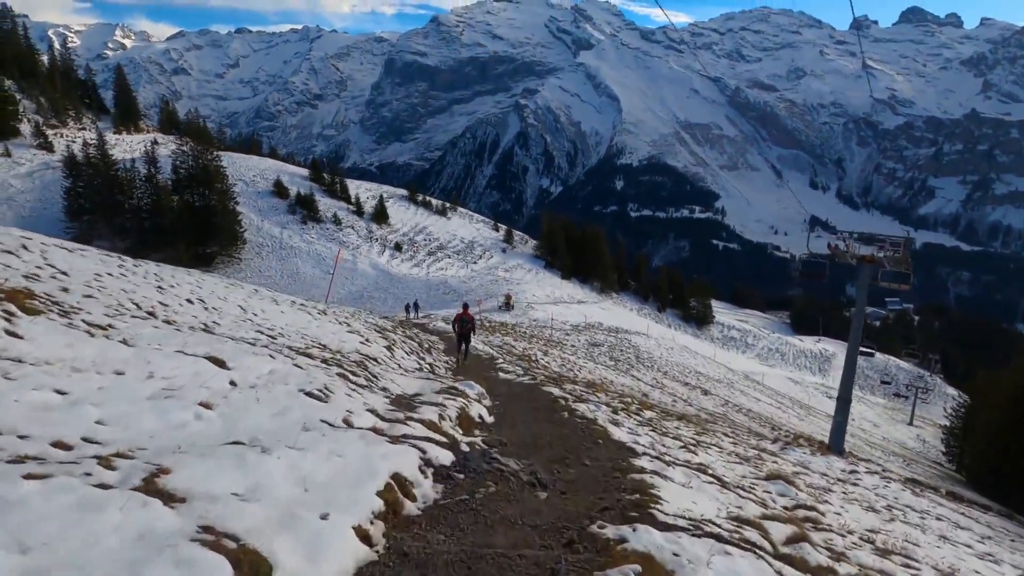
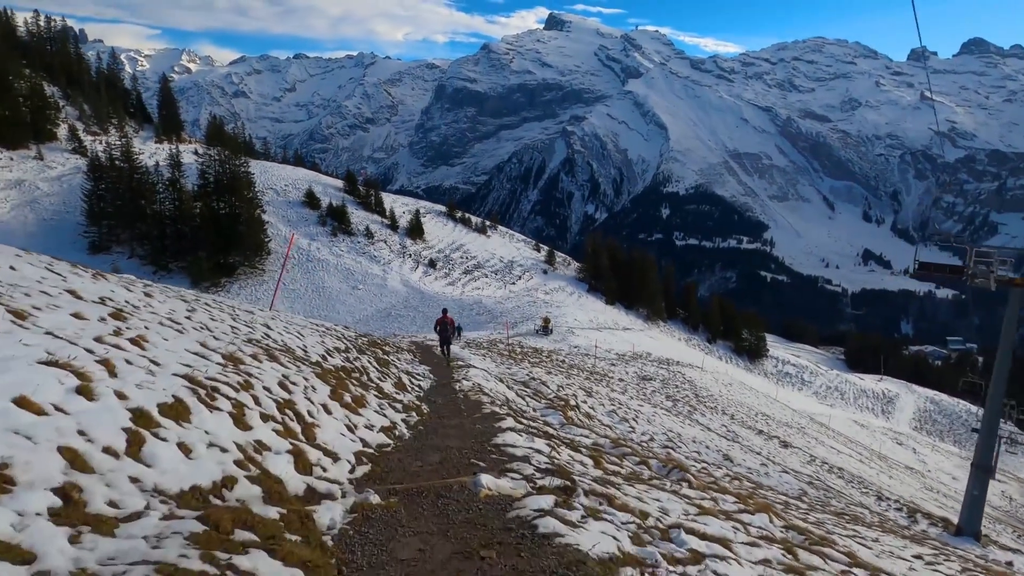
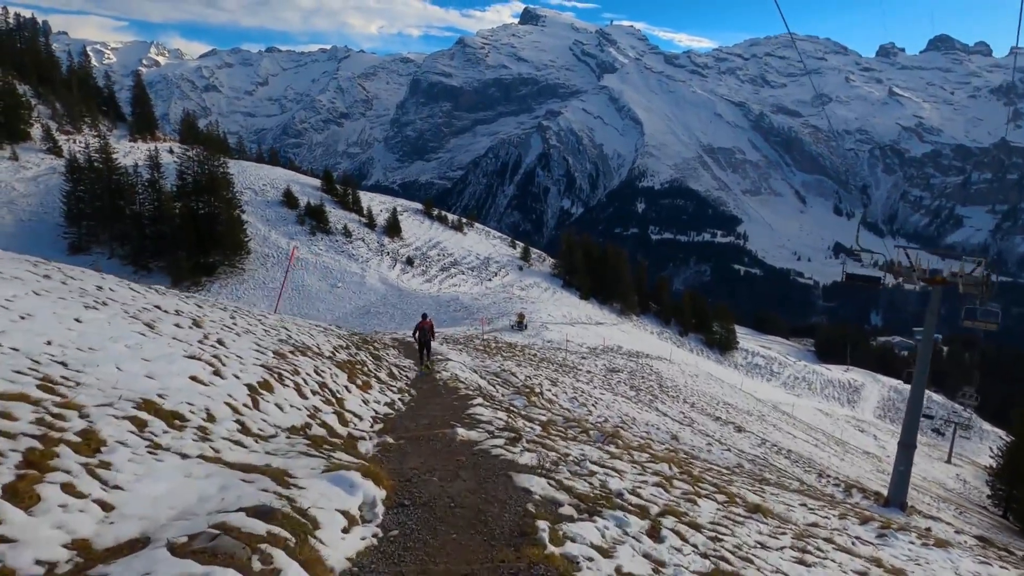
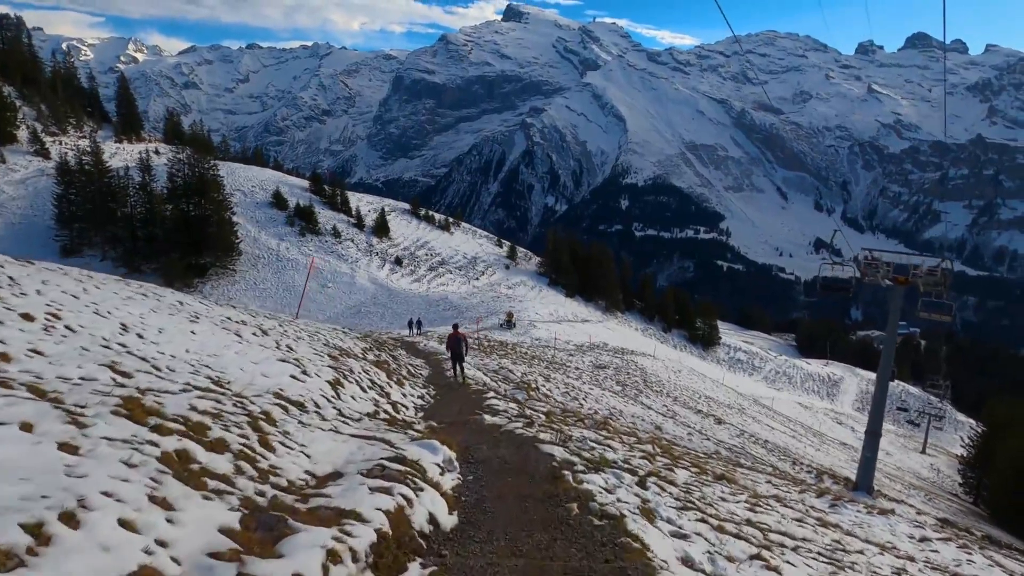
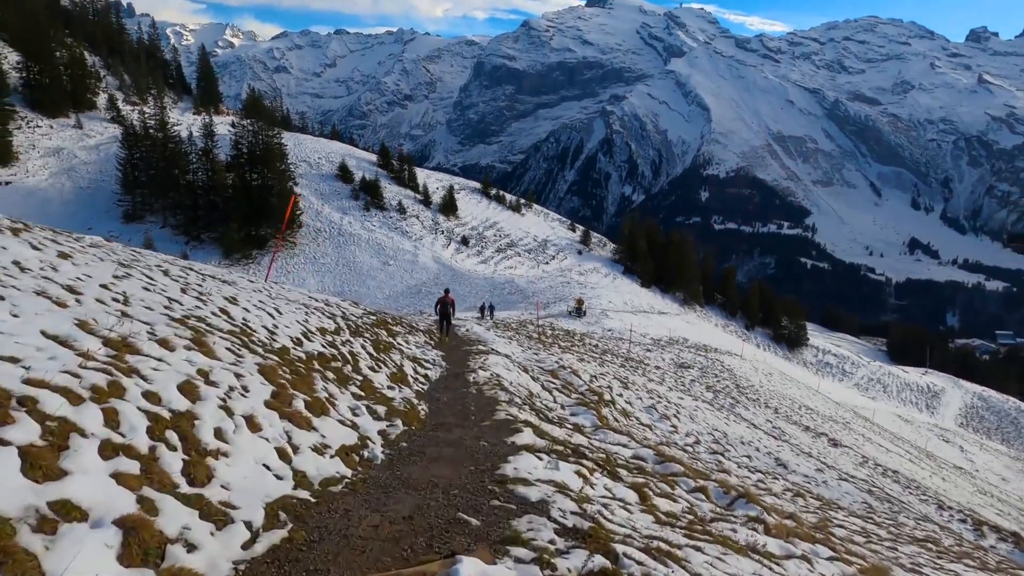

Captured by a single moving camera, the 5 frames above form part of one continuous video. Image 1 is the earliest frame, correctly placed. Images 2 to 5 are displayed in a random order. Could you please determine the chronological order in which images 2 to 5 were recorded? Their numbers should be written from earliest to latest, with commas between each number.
4, 3, 2, 5
